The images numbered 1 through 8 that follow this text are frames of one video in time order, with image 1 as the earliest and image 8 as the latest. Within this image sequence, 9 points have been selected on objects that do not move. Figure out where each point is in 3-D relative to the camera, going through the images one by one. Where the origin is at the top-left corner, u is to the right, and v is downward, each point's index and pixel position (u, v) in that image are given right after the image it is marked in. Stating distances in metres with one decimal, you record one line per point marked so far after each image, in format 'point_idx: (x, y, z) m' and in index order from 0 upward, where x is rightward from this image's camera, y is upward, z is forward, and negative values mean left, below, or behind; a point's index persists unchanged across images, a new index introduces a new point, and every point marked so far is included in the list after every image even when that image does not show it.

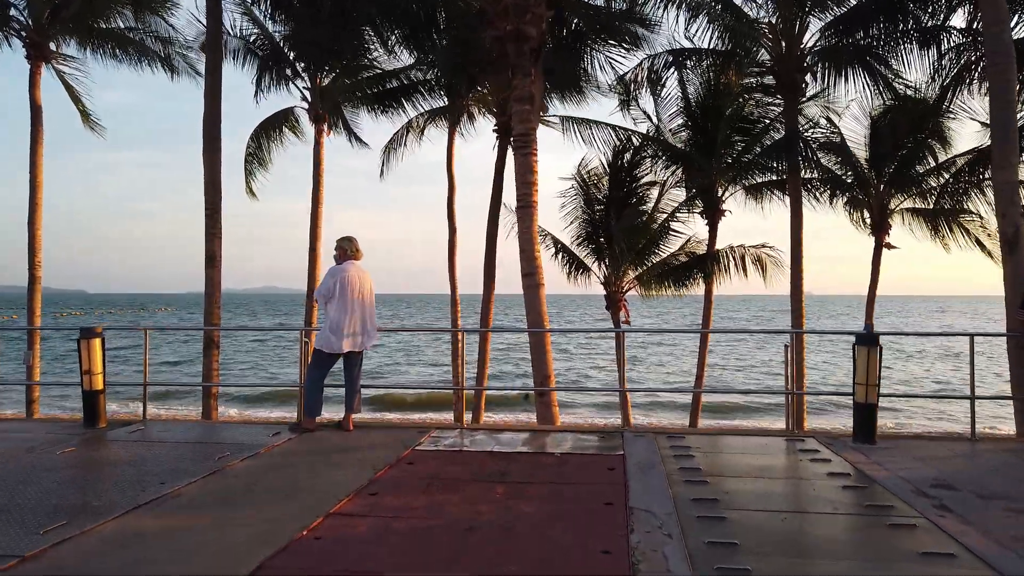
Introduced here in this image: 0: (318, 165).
0: (-3.7, +2.3, +14.2) m
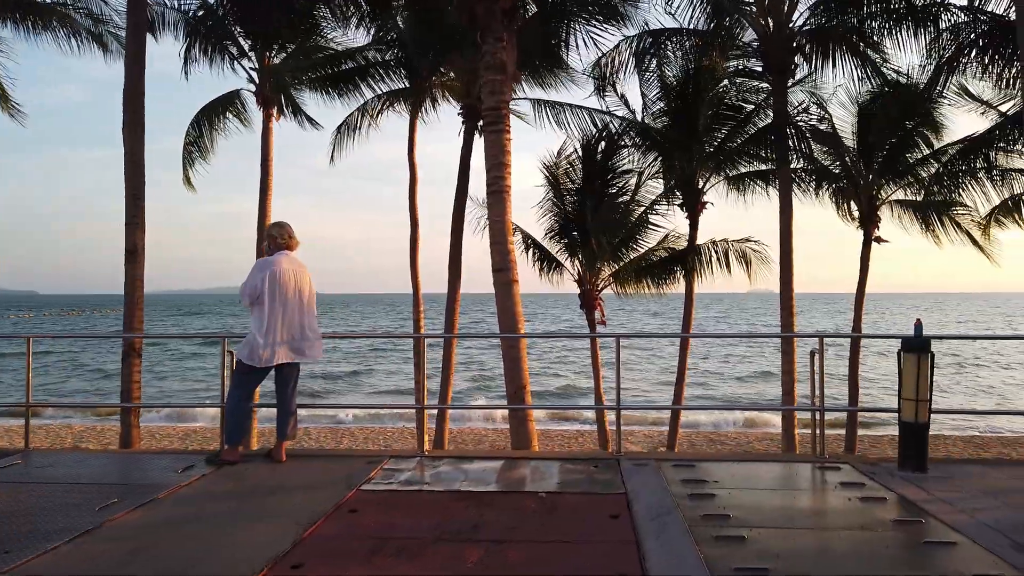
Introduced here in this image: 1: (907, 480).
0: (-4.3, +2.4, +13.0) m
1: (+2.1, -1.0, +4.0) m
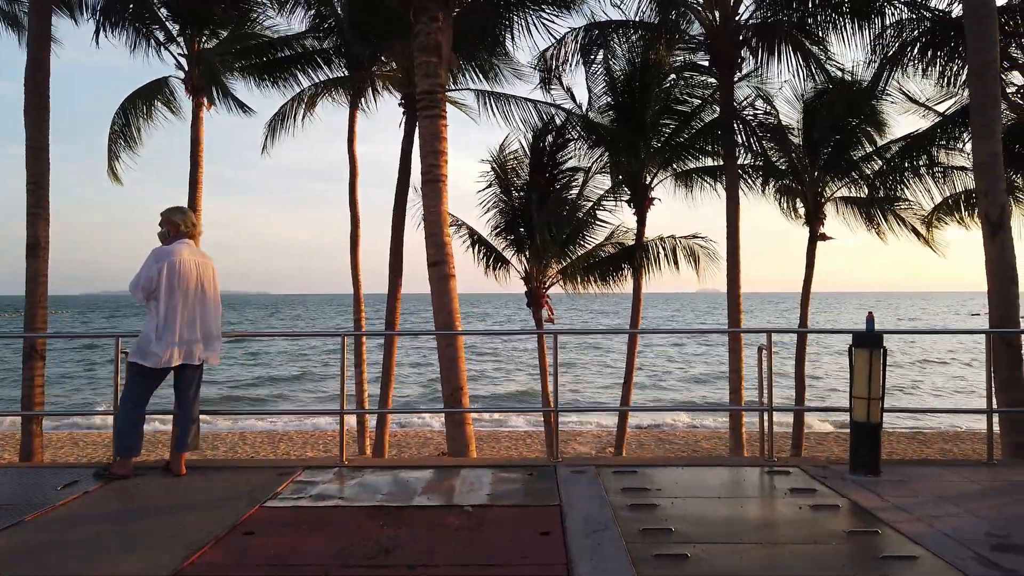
0: (-5.2, +2.4, +12.3) m
1: (+1.7, -1.0, +3.7) m
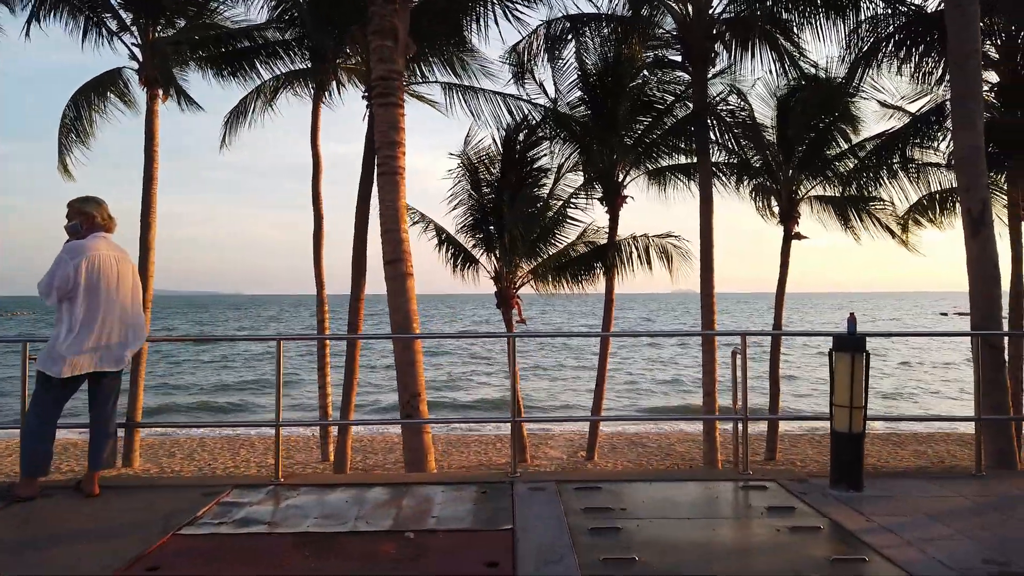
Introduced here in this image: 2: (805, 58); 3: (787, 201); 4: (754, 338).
0: (-5.7, +2.4, +11.8) m
1: (+1.5, -1.0, +3.4) m
2: (+4.5, +3.5, +11.4) m
3: (+4.8, +1.5, +13.0) m
4: (+1.6, -0.3, +5.0) m
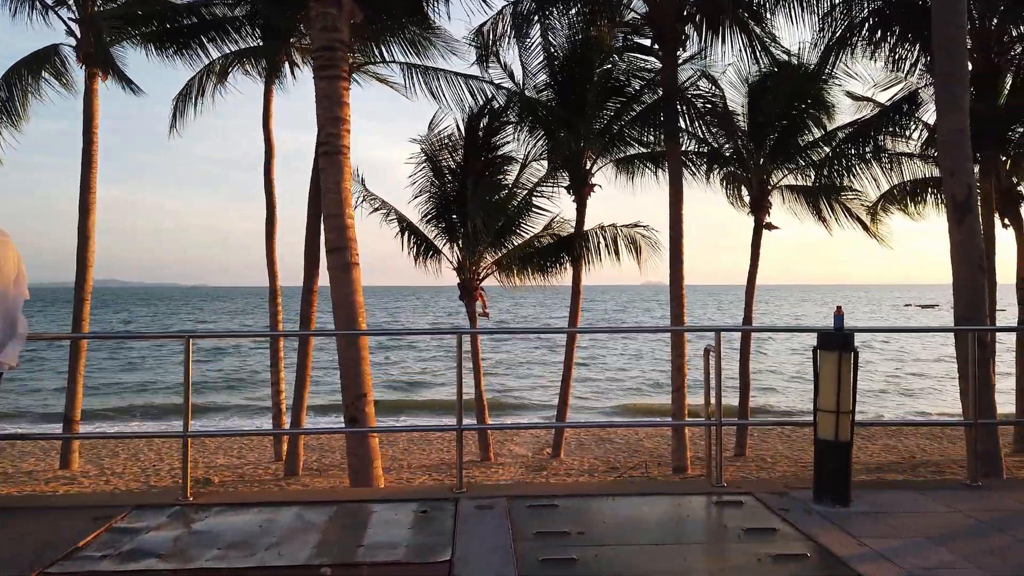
0: (-6.3, +2.5, +11.1) m
1: (+1.3, -0.9, +3.0) m
2: (+3.9, +3.6, +11.1) m
3: (+4.2, +1.6, +12.7) m
4: (+1.3, -0.3, +4.6) m
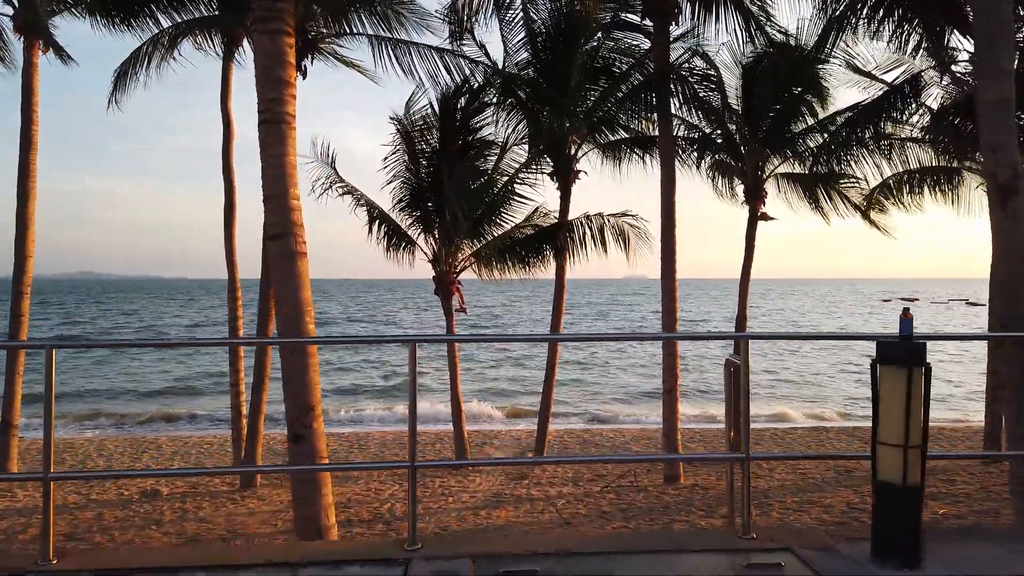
0: (-6.5, +2.6, +10.1) m
1: (+1.2, -0.9, +2.3) m
2: (+3.7, +3.7, +10.4) m
3: (+3.8, +1.7, +12.0) m
4: (+1.2, -0.2, +3.8) m
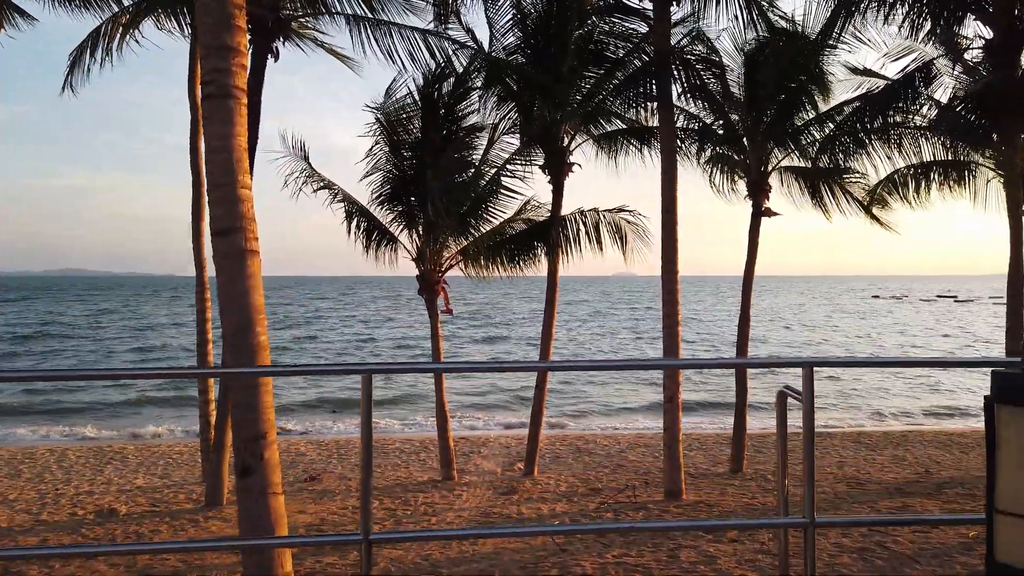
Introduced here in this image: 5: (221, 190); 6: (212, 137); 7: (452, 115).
0: (-6.7, +2.6, +9.4) m
1: (+1.1, -0.9, +1.6) m
2: (+3.5, +3.7, +9.8) m
3: (+3.7, +1.7, +11.4) m
4: (+1.1, -0.3, +3.2) m
5: (-1.5, +0.5, +3.8) m
6: (-1.5, +0.8, +3.8) m
7: (-0.8, +2.4, +10.3) m
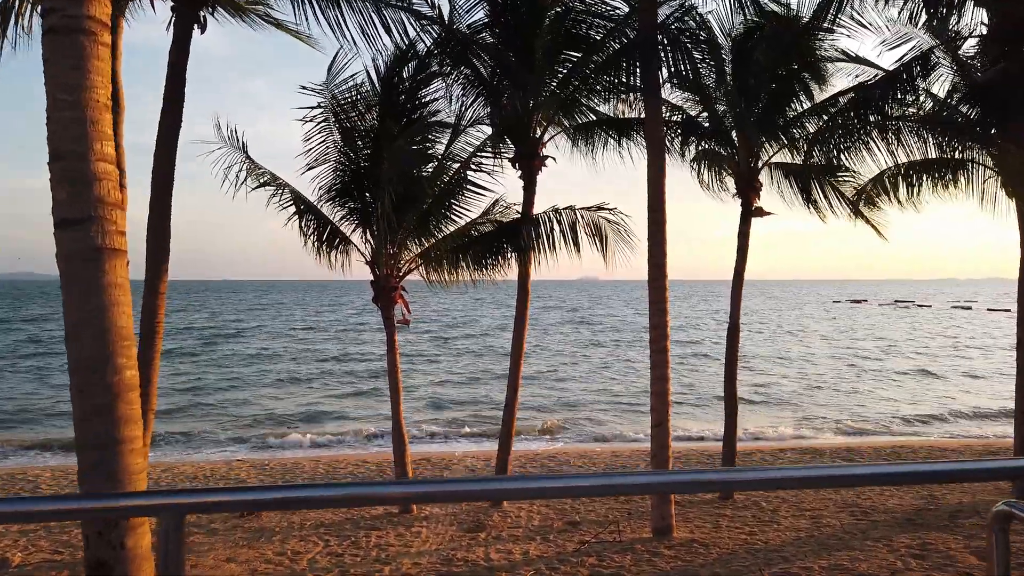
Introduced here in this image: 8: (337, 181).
0: (-7.0, +2.5, +8.0) m
1: (+1.1, -1.0, +0.6) m
2: (+3.1, +3.6, +8.9) m
3: (+3.2, +1.6, +10.5) m
4: (+1.0, -0.3, +2.2) m
5: (-1.6, +0.4, +2.7) m
6: (-1.6, +0.7, +2.7) m
7: (-1.2, +2.3, +9.2) m
8: (-2.2, +1.3, +9.4) m
